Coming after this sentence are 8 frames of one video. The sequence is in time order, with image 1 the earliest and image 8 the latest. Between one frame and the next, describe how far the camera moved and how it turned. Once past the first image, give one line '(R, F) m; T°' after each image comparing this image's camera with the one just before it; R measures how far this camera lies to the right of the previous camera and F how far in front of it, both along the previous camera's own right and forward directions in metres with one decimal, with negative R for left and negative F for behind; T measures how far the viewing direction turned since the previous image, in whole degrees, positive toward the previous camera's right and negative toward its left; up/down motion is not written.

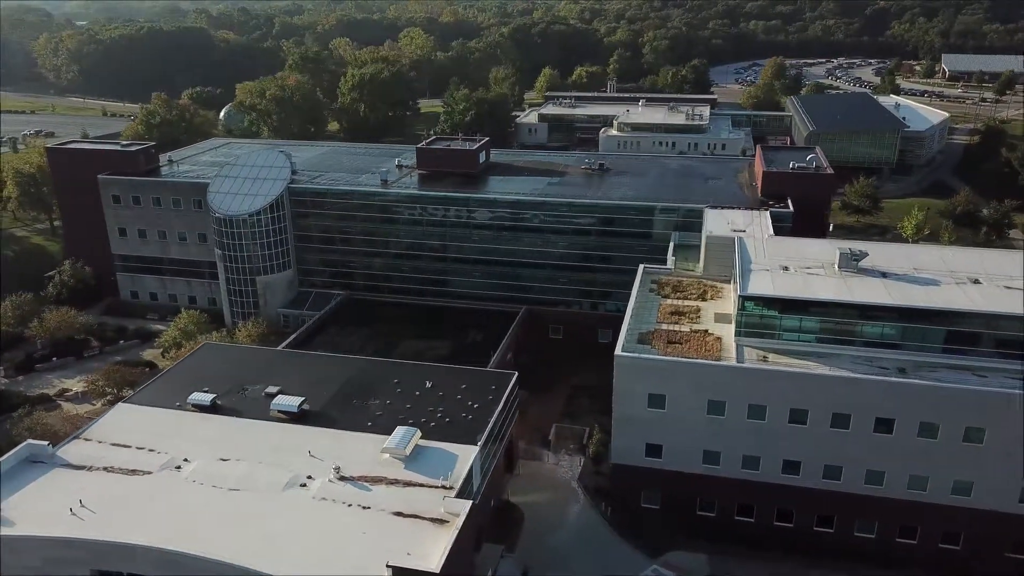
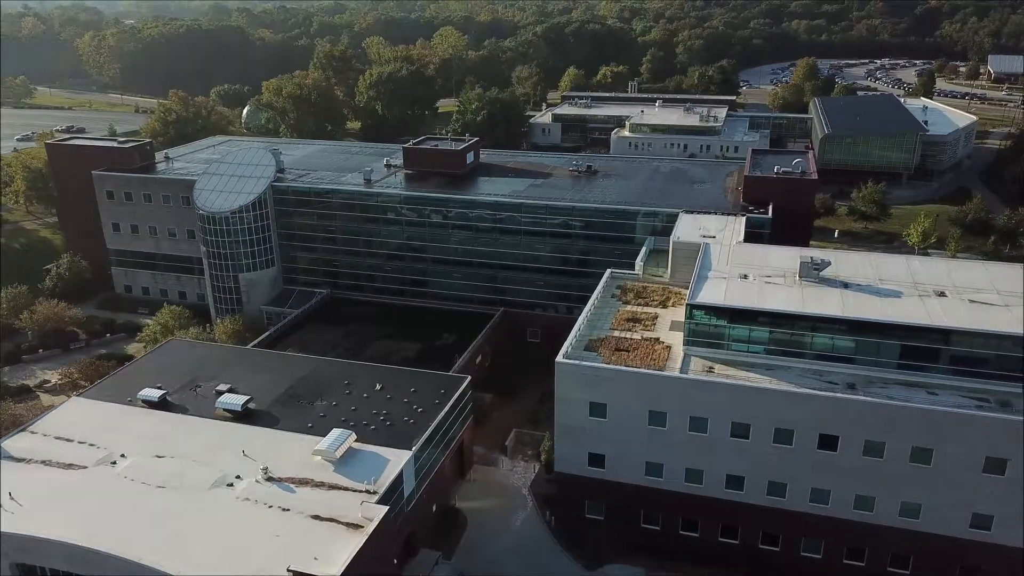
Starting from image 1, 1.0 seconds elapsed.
(+2.9, +0.4) m; -3°
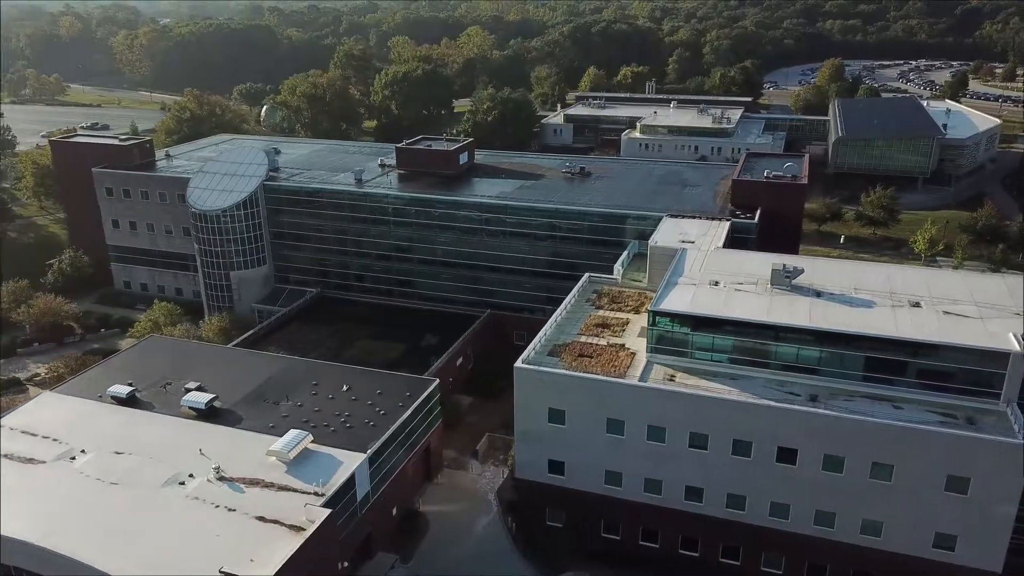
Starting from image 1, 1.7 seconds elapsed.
(+2.0, +0.3) m; -2°
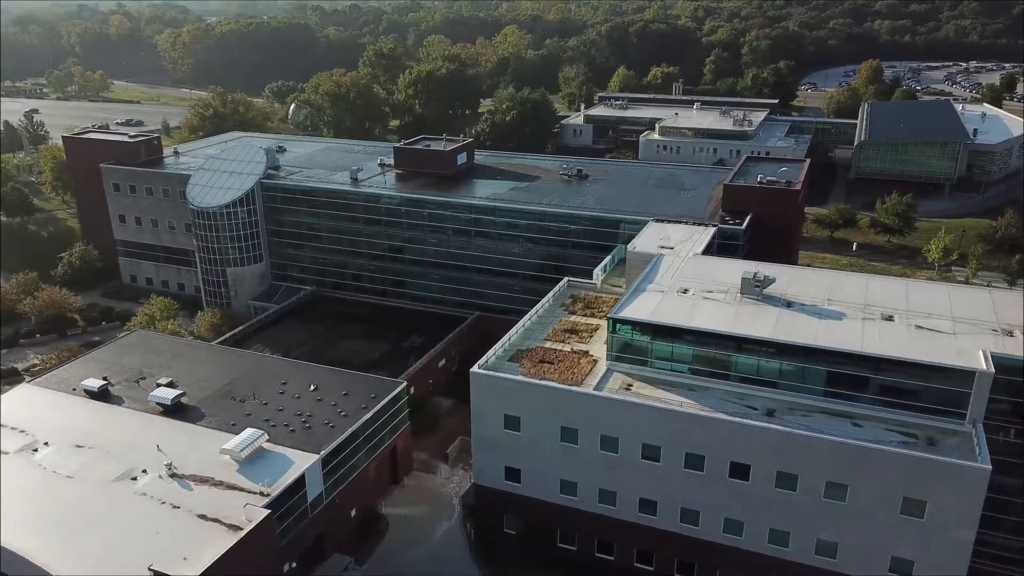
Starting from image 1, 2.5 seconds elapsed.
(+2.3, +0.4) m; -3°
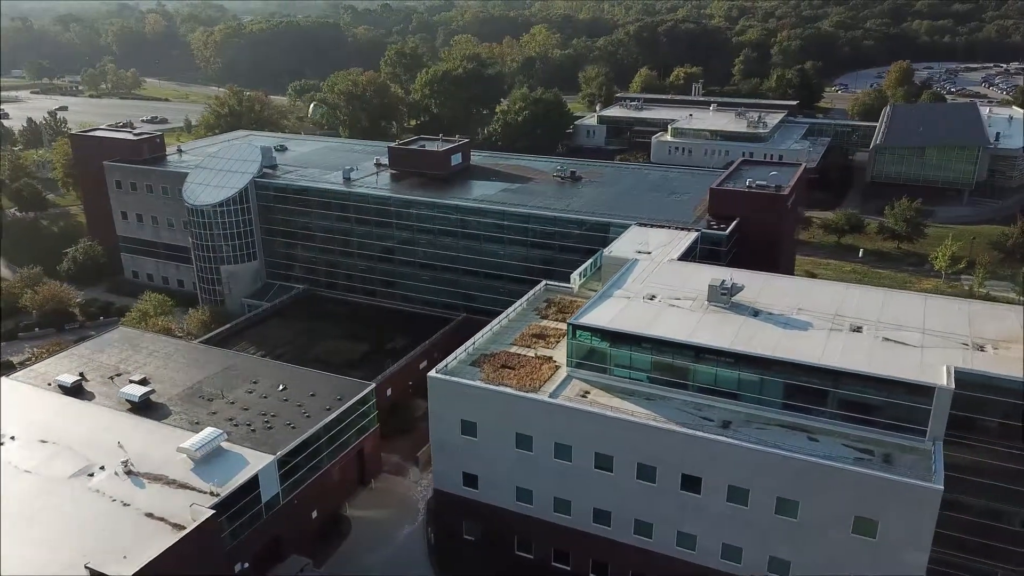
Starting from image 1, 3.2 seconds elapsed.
(+2.0, +0.3) m; -3°
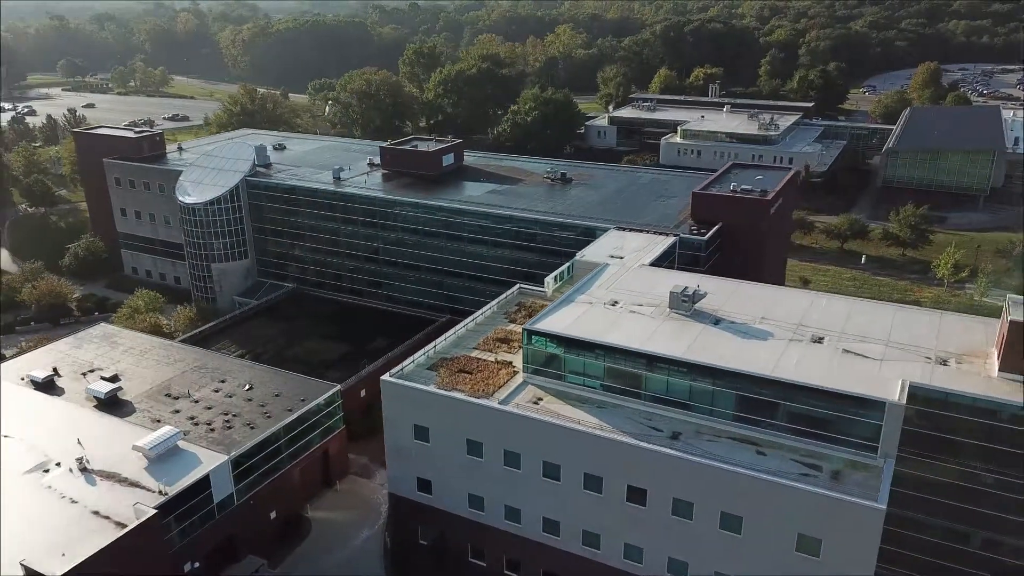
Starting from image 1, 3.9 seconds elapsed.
(+2.0, +0.3) m; -2°
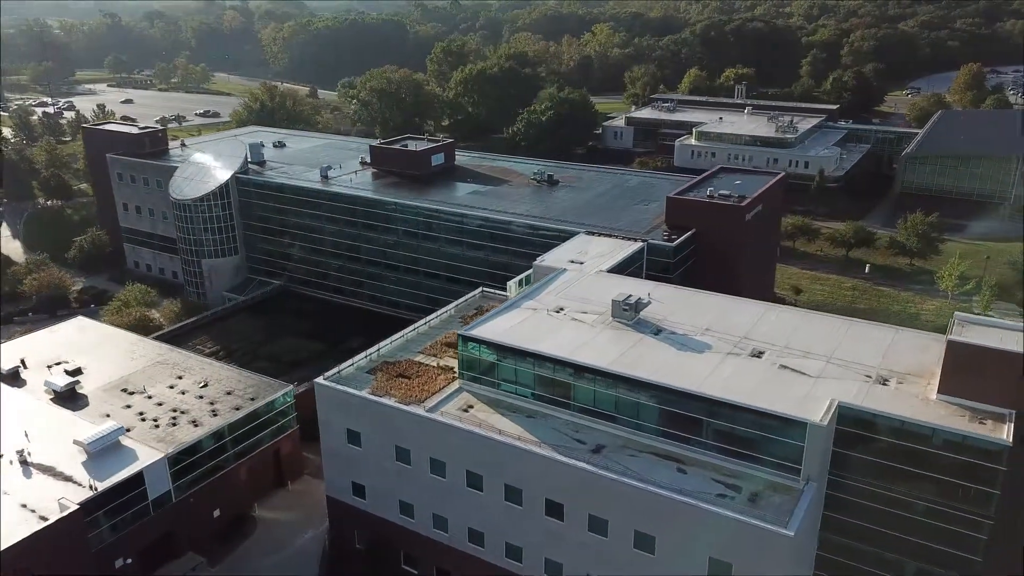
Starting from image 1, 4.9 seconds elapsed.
(+2.9, +0.5) m; -3°
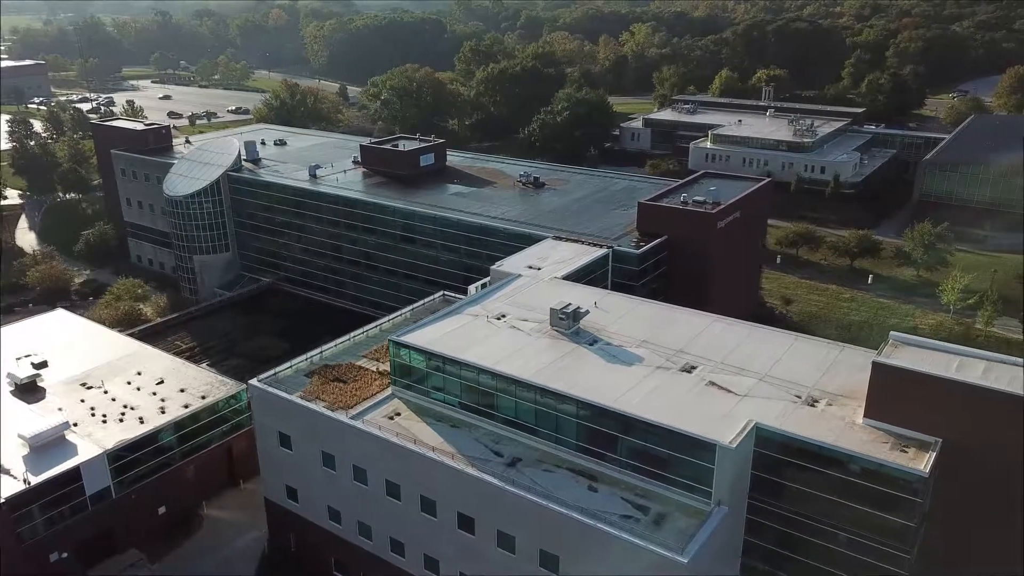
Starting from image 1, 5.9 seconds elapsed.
(+2.9, +0.6) m; -3°
